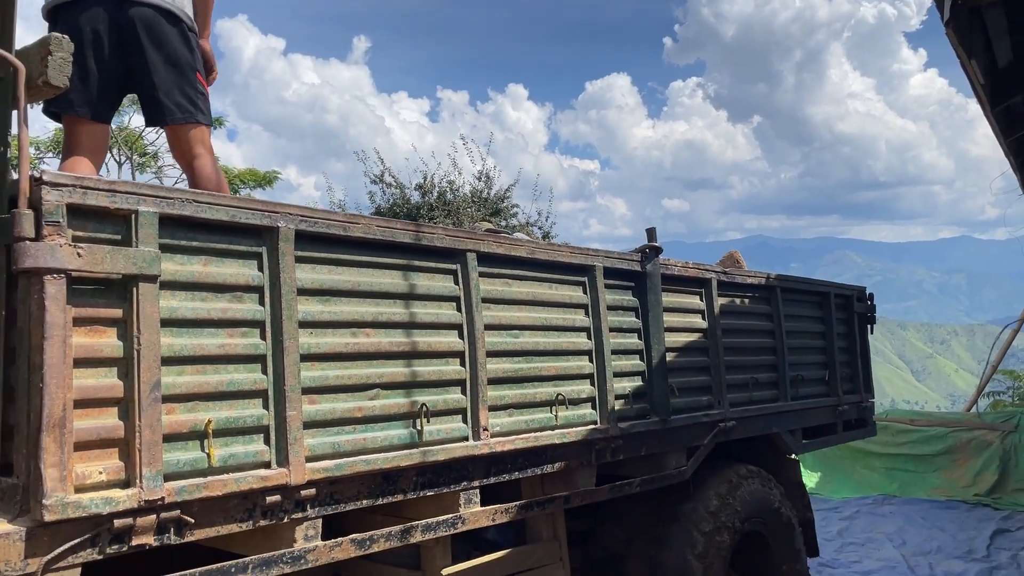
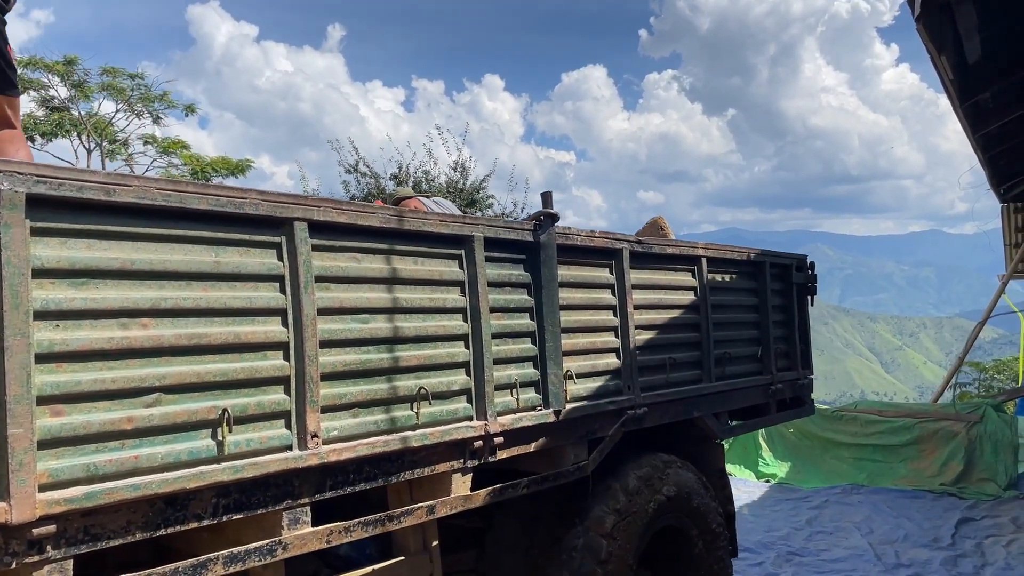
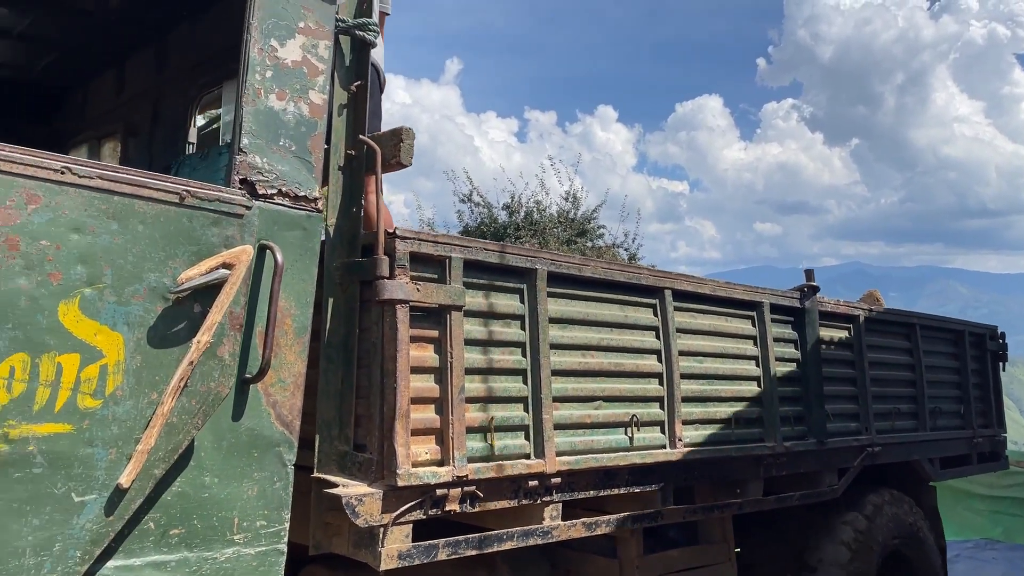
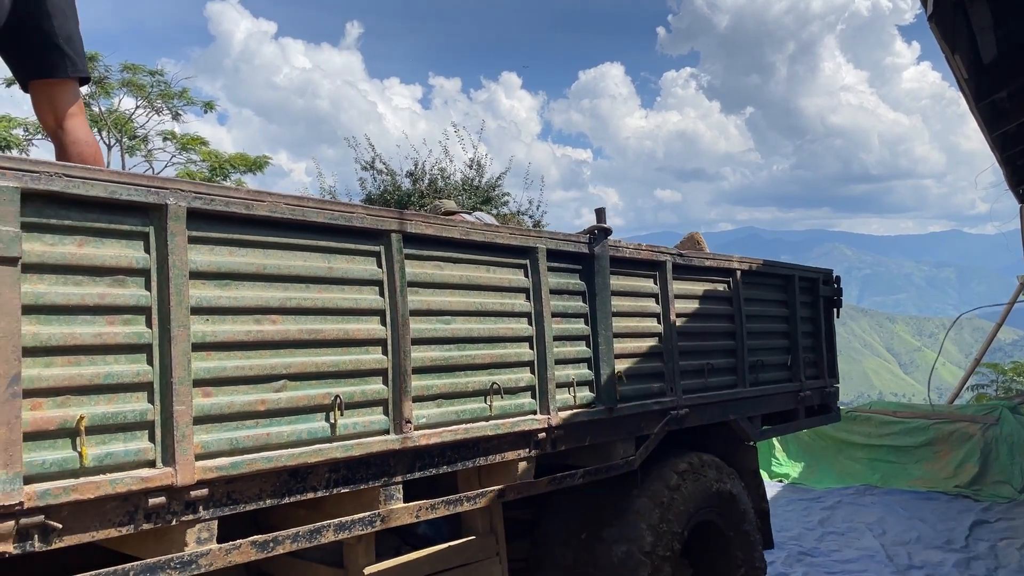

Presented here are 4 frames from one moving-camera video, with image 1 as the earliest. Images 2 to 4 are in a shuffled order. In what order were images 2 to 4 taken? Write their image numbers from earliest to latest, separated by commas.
2, 4, 3
